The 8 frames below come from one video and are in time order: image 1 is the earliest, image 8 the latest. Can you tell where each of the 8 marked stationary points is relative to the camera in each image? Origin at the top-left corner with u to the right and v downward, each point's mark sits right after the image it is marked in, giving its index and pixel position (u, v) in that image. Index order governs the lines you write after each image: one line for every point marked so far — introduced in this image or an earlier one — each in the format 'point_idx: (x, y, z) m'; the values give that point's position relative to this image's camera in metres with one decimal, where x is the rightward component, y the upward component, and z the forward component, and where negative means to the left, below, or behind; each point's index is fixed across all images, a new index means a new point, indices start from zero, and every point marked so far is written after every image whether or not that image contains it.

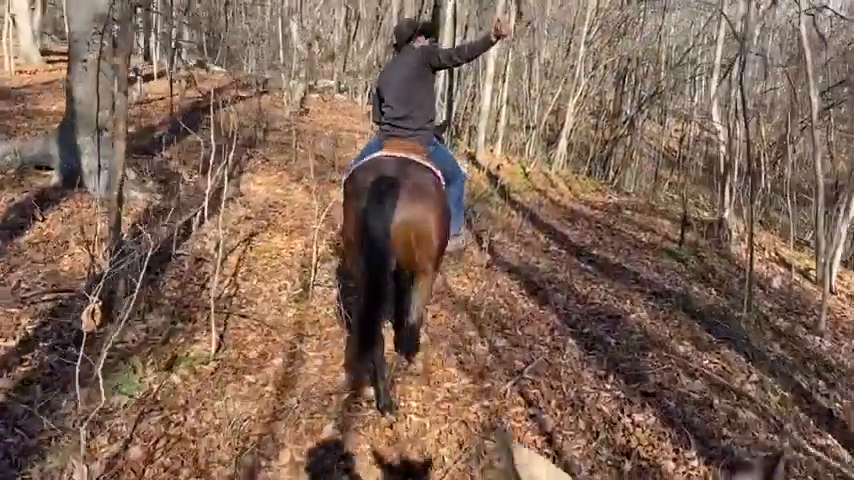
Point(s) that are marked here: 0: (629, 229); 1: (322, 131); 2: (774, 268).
0: (+3.9, +0.2, +13.2) m
1: (-2.9, +3.0, +18.8) m
2: (+6.4, -0.5, +12.6) m
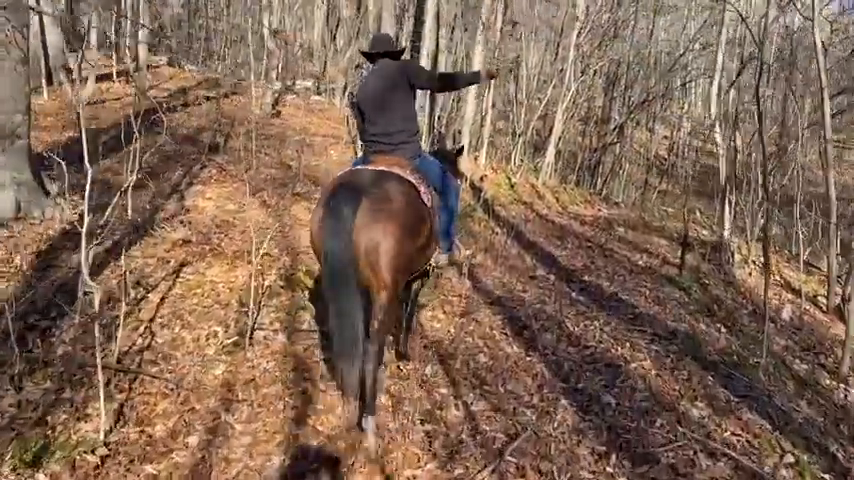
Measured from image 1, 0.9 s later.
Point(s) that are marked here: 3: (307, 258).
0: (+3.4, -0.2, +12.0) m
1: (-3.5, +2.7, +17.5) m
2: (+5.9, -0.9, +11.5) m
3: (-1.5, -0.2, +8.3) m
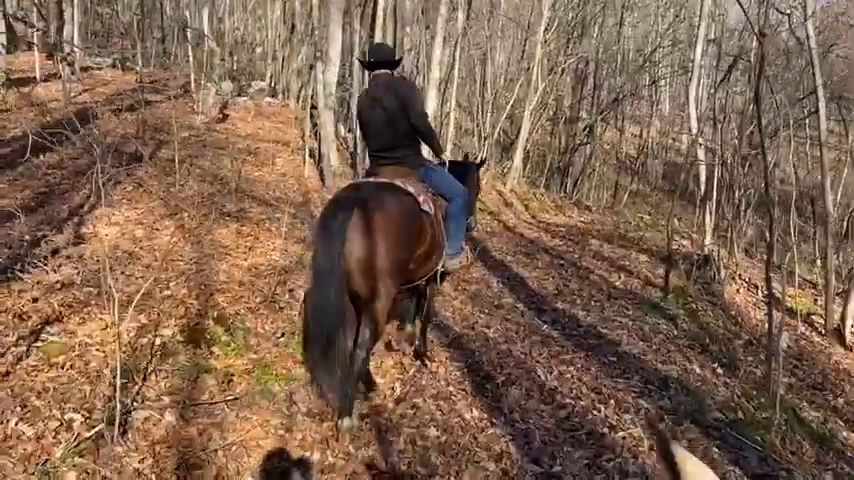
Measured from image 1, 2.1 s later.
0: (+2.7, -0.4, +10.8) m
1: (-4.5, +2.3, +15.9) m
2: (+5.2, -1.1, +10.3) m
3: (-2.0, -0.6, +6.8) m
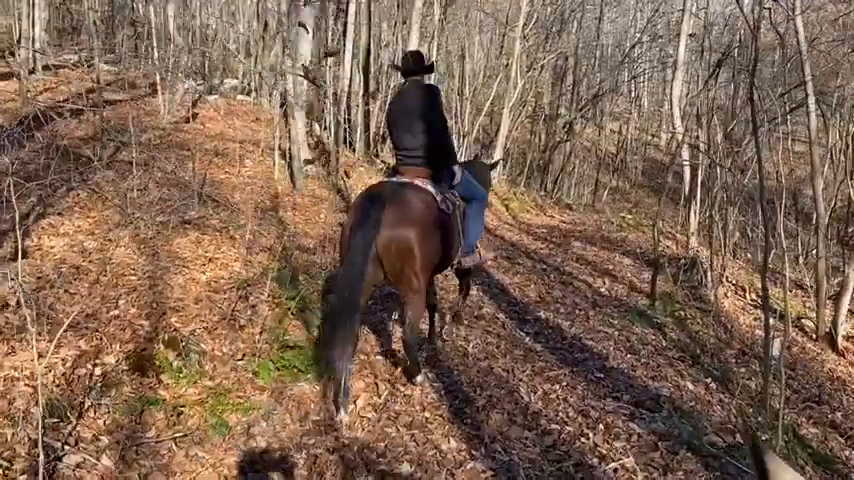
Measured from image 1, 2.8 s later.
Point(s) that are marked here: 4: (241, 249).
0: (+2.3, -0.5, +10.3) m
1: (-5.0, +2.2, +15.2) m
2: (+4.9, -1.2, +10.0) m
3: (-2.3, -0.7, +6.2) m
4: (-2.3, -0.1, +8.5) m
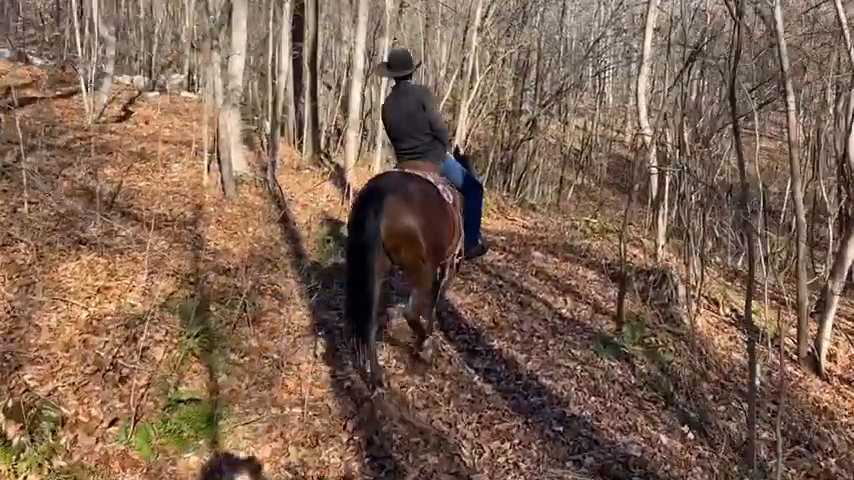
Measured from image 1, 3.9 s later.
0: (+1.5, -0.7, +9.3) m
1: (-6.0, +1.9, +13.8) m
2: (+4.1, -1.3, +9.0) m
3: (-2.9, -1.0, +5.0) m
4: (-3.0, -0.4, +7.2) m
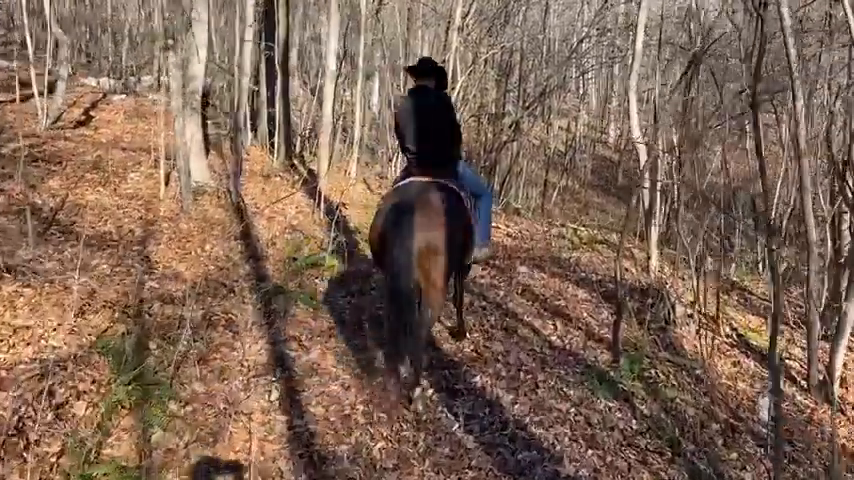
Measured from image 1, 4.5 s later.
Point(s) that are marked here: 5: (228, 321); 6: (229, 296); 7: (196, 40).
0: (+1.2, -0.9, +8.4) m
1: (-6.5, +1.6, +12.8) m
2: (+3.8, -1.5, +8.3) m
3: (-3.1, -1.3, +4.1) m
4: (-3.3, -0.6, +6.3) m
5: (-2.1, -0.9, +7.3) m
6: (-2.3, -0.6, +7.8) m
7: (-3.9, +3.3, +11.4) m
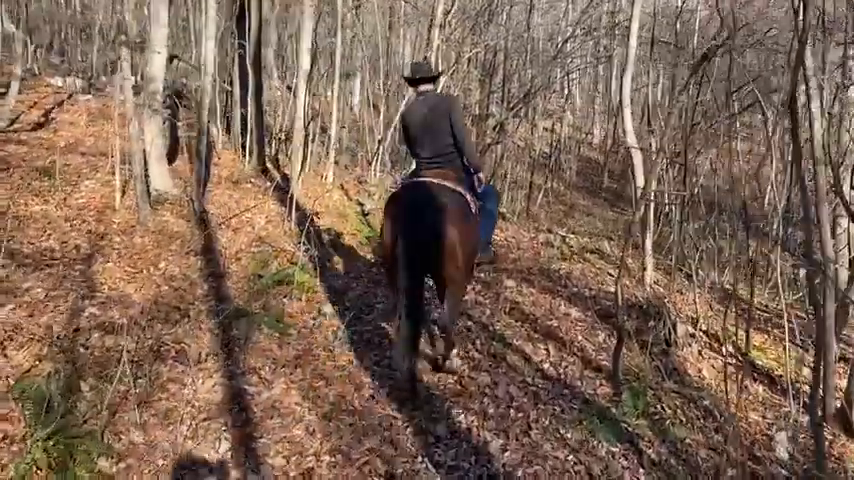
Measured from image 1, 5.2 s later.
0: (+1.0, -1.1, +7.6) m
1: (-6.8, +1.4, +11.9) m
2: (+3.6, -1.7, +7.5) m
3: (-3.2, -1.4, +3.2) m
4: (-3.4, -0.8, +5.4) m
5: (-2.3, -1.0, +6.4) m
6: (-2.5, -0.8, +7.0) m
7: (-4.2, +3.1, +10.5) m
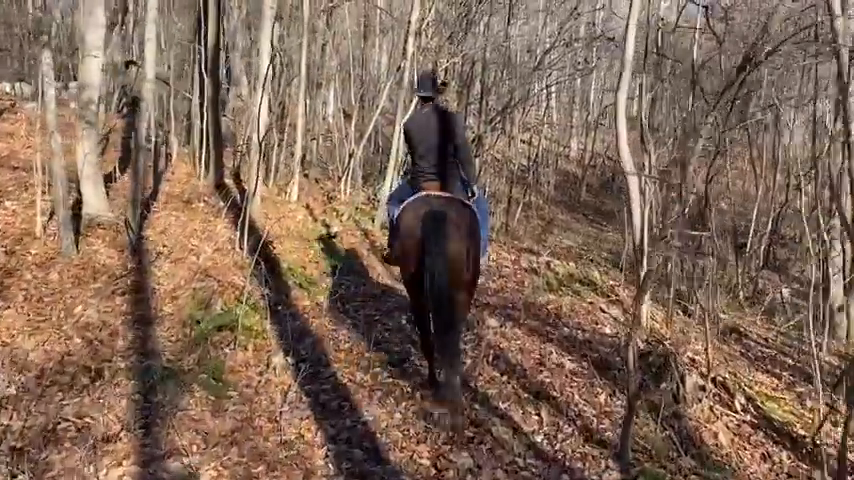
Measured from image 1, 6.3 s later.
0: (+0.7, -1.5, +6.4) m
1: (-7.2, +1.0, +10.4) m
2: (+3.3, -2.1, +6.4) m
3: (-3.3, -1.8, +1.8) m
4: (-3.7, -1.2, +4.0) m
5: (-2.6, -1.4, +5.1) m
6: (-2.7, -1.2, +5.6) m
7: (-4.6, +2.7, +9.2) m
